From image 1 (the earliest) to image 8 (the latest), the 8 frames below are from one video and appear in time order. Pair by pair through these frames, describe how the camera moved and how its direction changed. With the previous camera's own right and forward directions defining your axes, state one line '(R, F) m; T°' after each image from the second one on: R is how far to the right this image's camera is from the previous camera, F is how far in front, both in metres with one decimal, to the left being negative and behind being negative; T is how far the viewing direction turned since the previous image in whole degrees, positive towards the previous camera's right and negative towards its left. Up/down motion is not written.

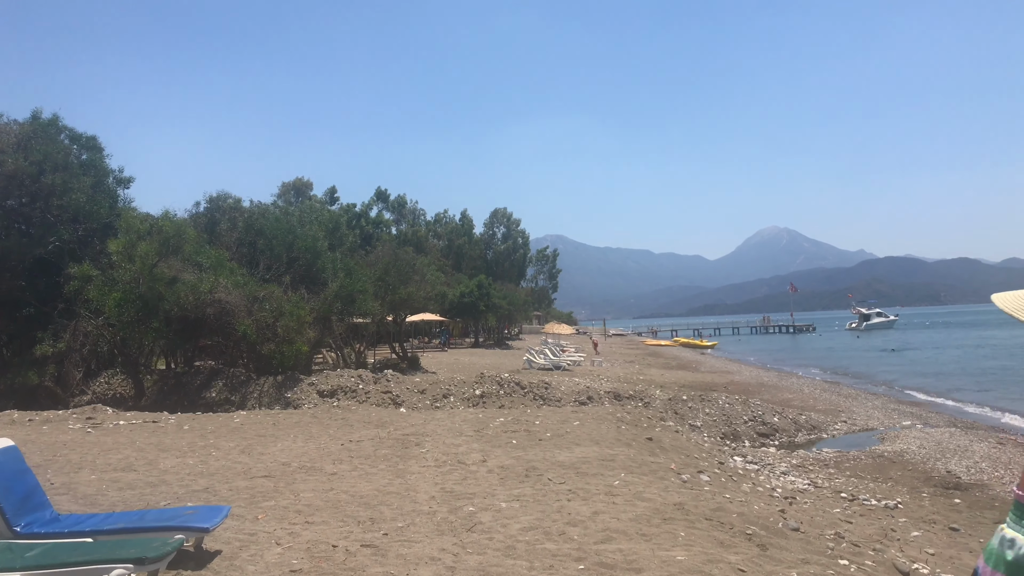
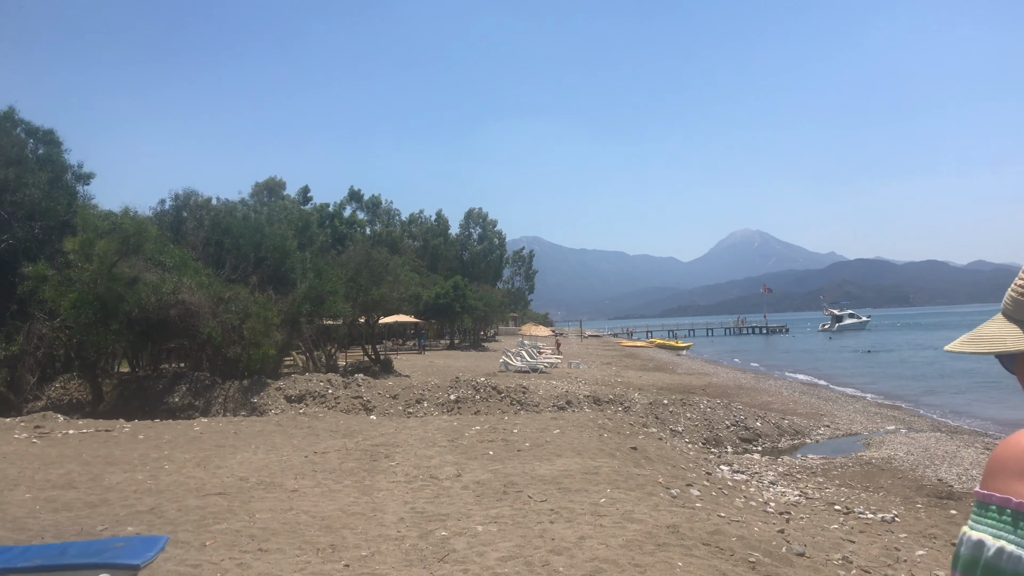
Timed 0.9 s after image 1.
(0.0, +0.7) m; +2°
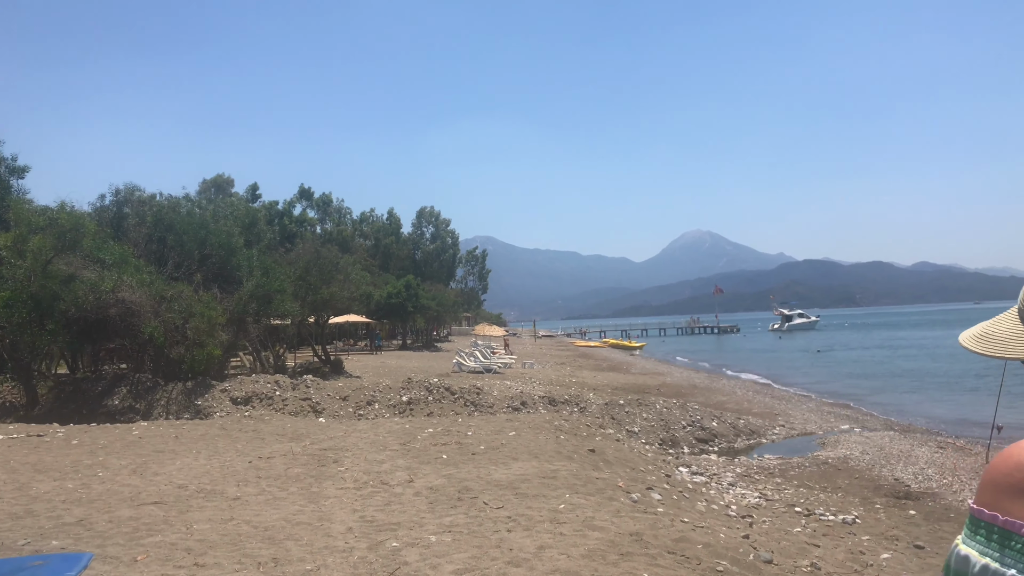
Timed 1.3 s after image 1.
(0.0, +0.4) m; +4°
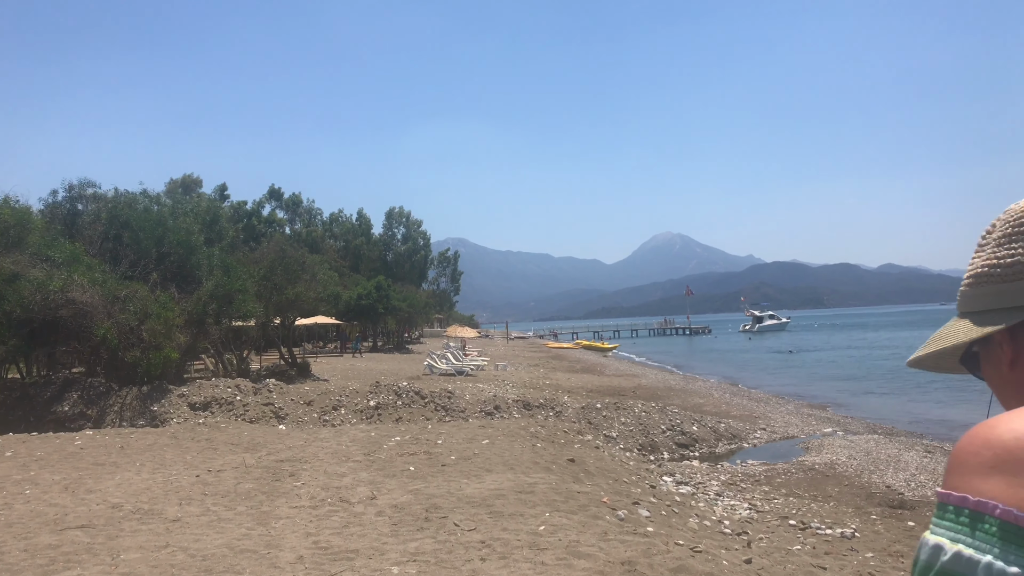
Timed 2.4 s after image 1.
(0.0, +0.9) m; +2°
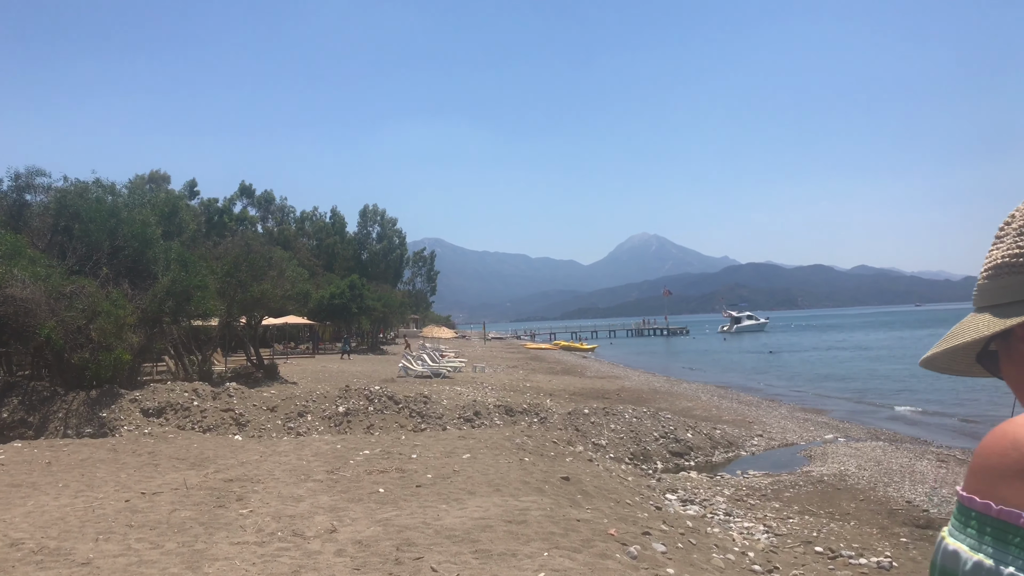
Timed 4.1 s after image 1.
(-0.1, +1.4) m; +2°
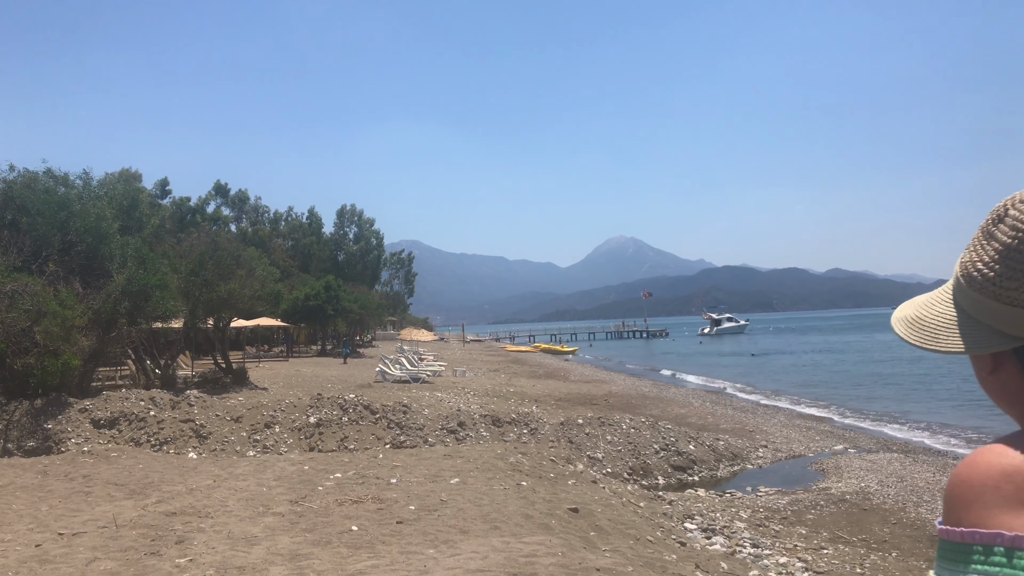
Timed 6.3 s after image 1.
(-0.3, +1.4) m; +2°
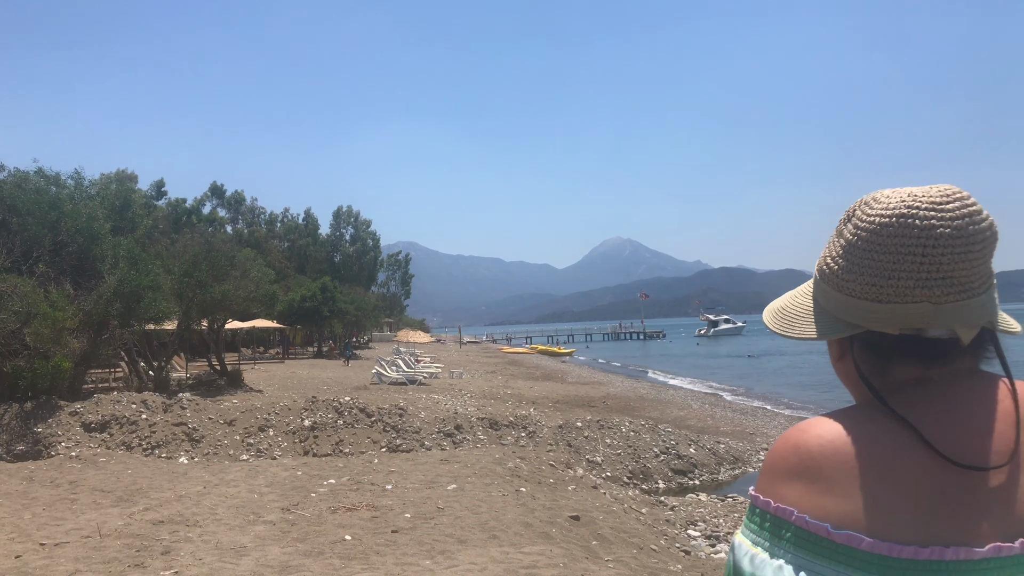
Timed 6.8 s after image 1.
(0.0, +0.2) m; 0°
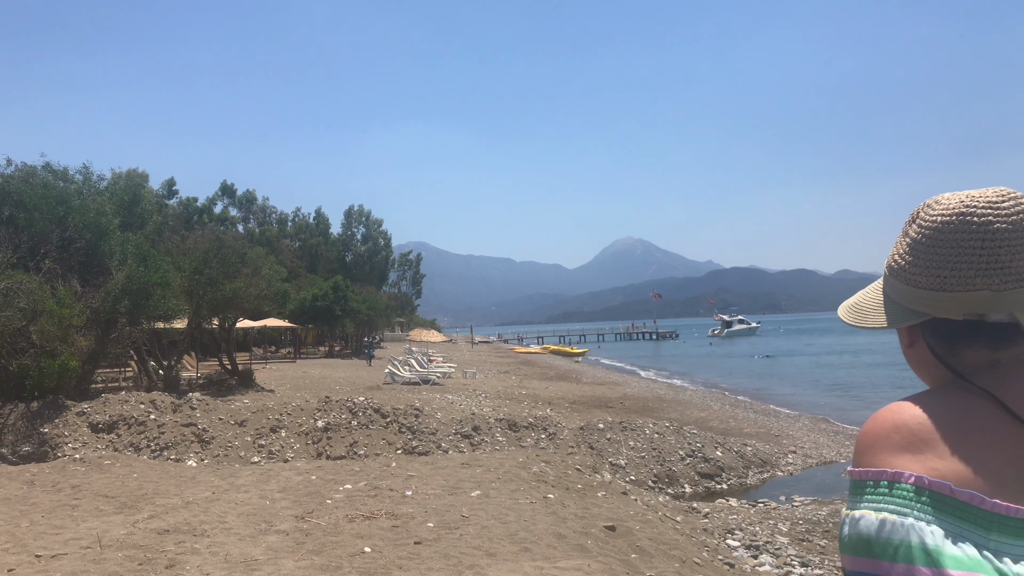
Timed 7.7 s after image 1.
(-0.2, +0.5) m; -1°
